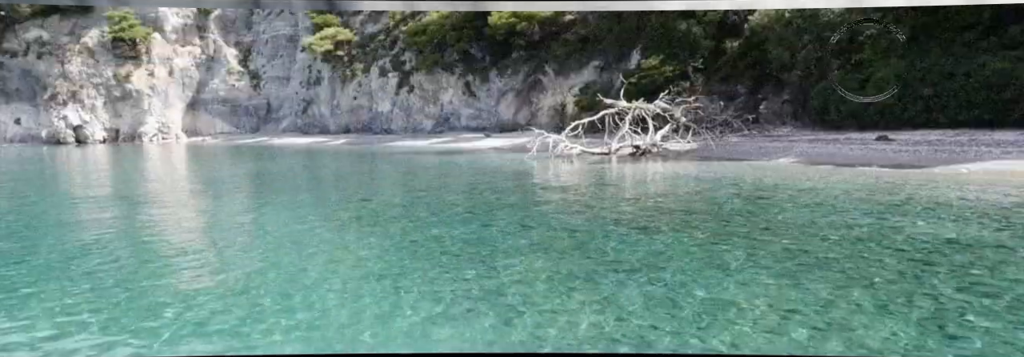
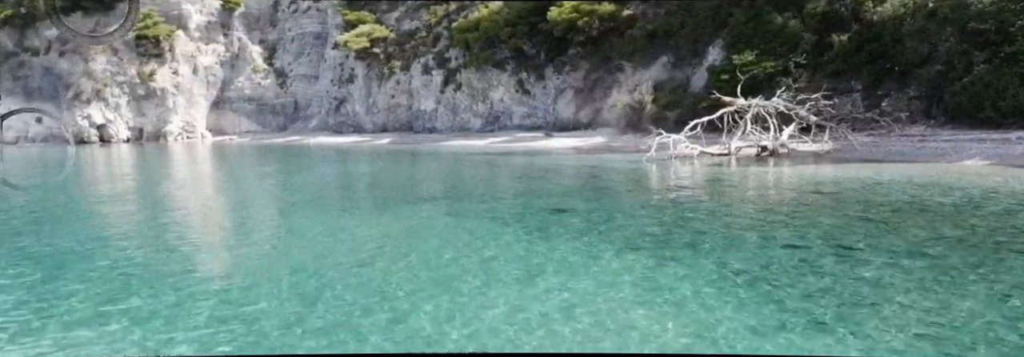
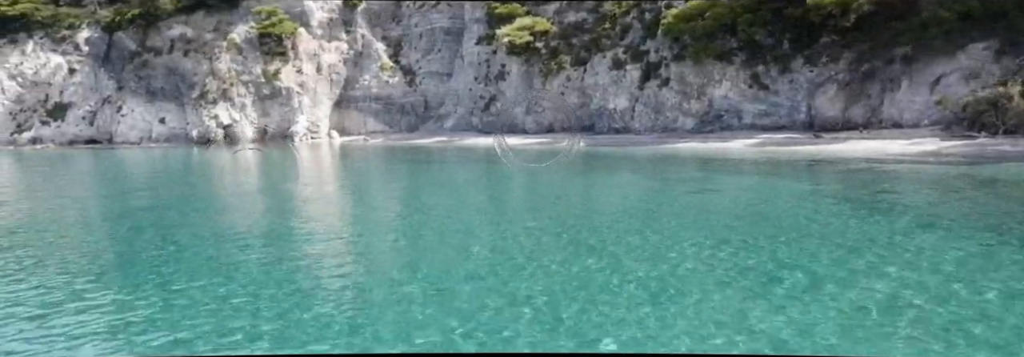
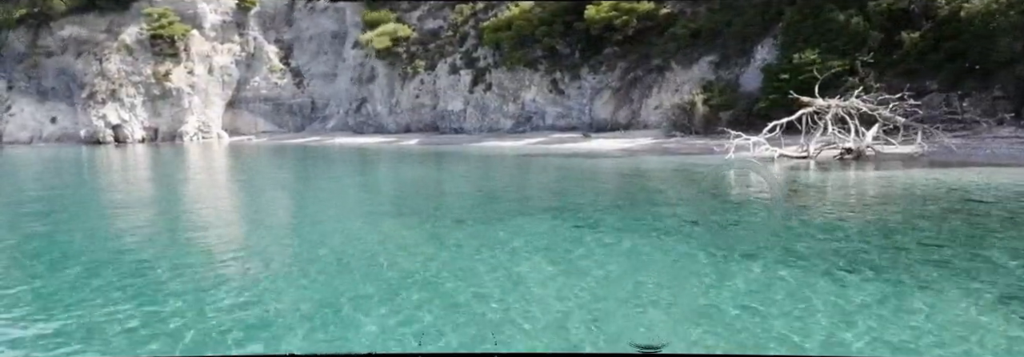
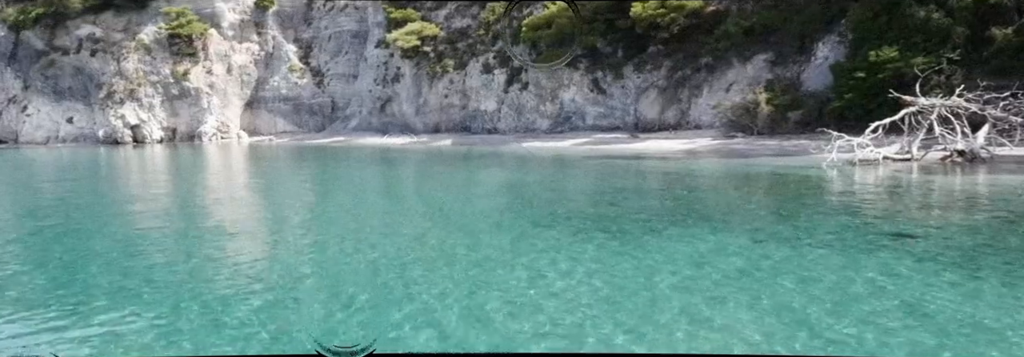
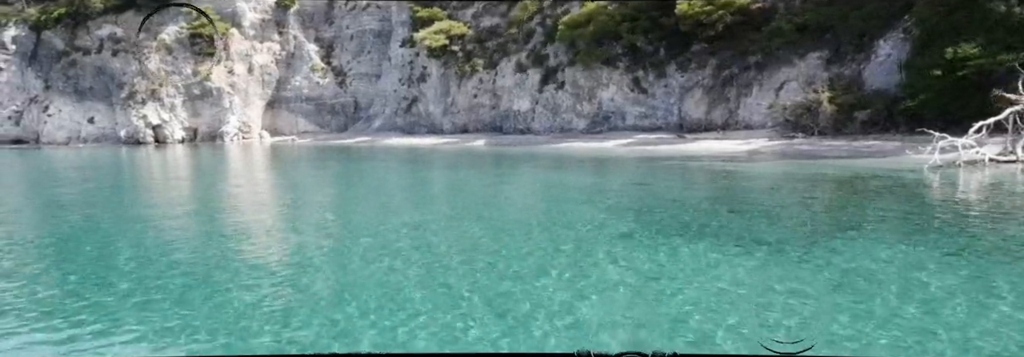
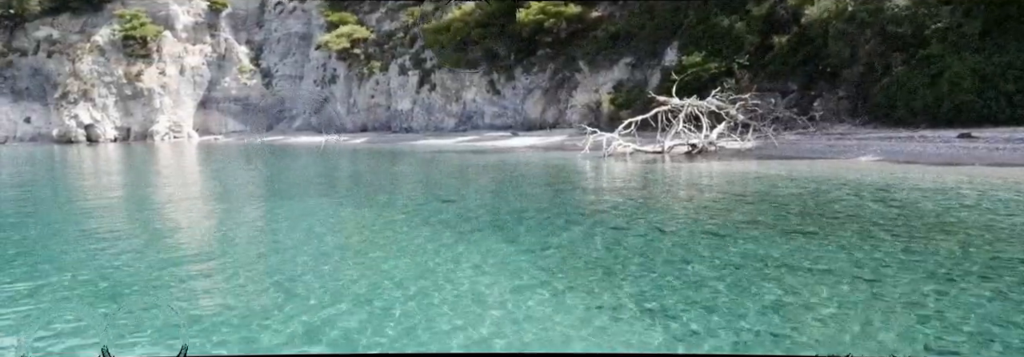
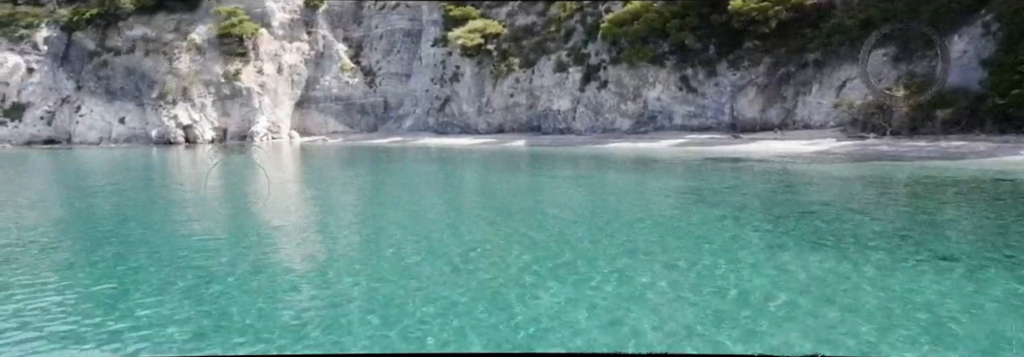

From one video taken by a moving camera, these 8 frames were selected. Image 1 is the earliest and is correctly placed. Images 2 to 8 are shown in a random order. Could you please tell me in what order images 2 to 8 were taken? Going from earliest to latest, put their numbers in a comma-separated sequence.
7, 2, 4, 5, 6, 8, 3
